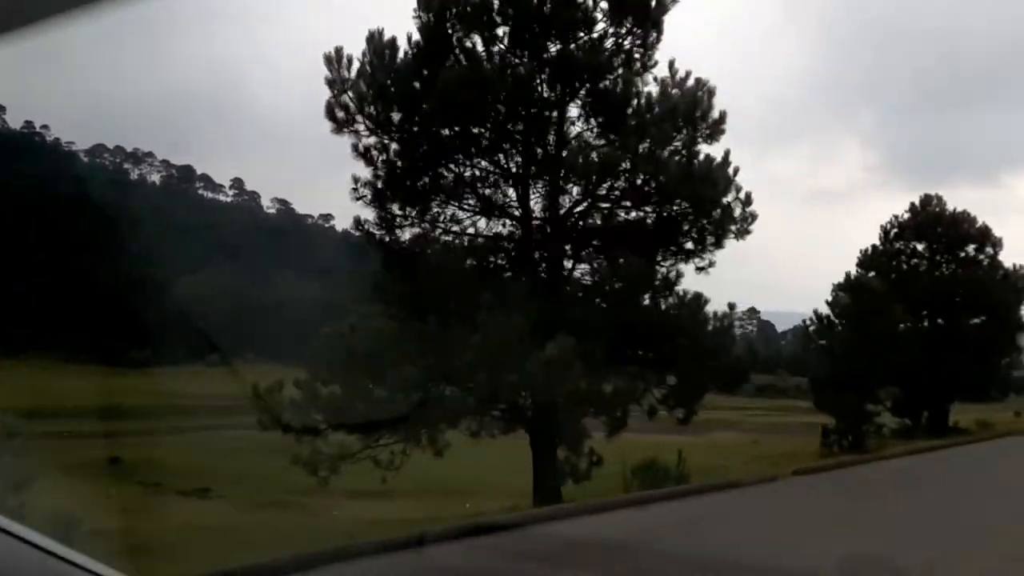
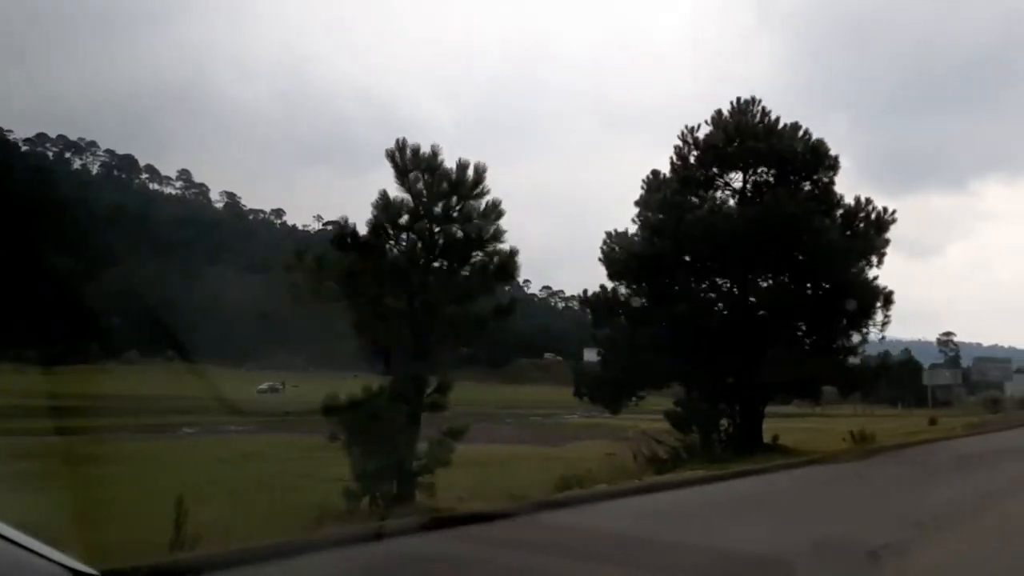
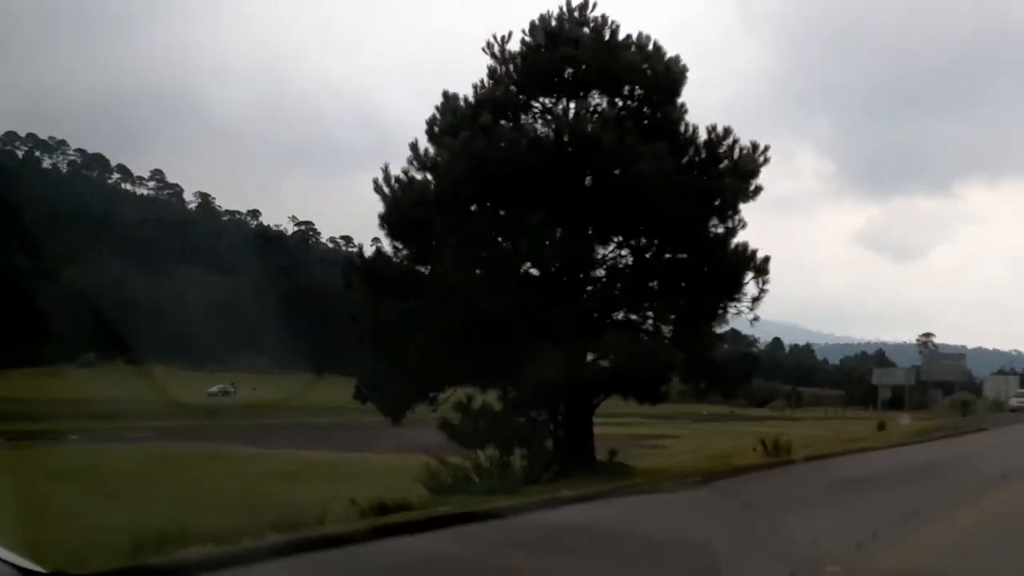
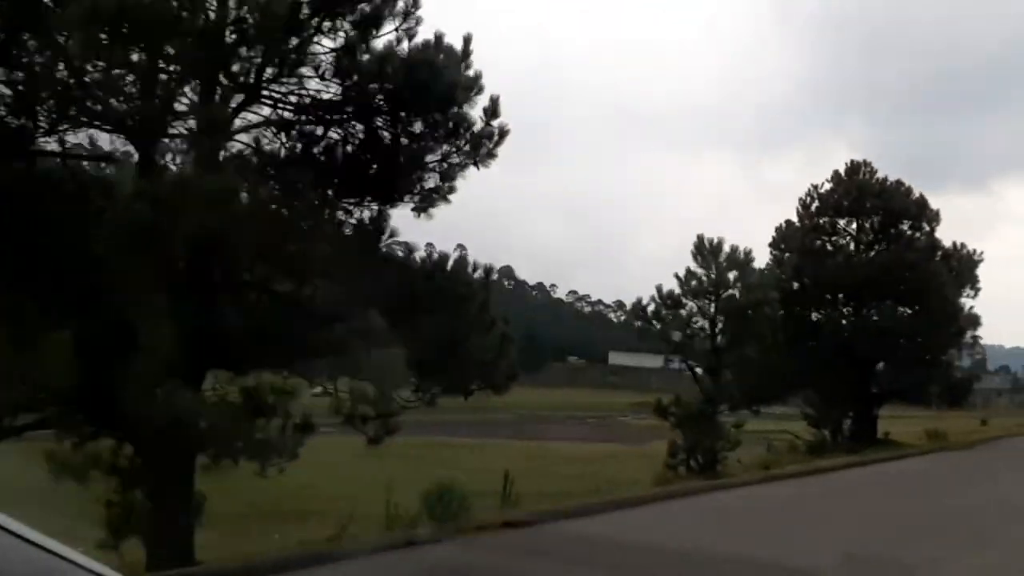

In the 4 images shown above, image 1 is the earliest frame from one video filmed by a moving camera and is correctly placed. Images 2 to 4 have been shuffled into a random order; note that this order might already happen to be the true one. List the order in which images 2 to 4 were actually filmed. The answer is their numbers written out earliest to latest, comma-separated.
4, 2, 3
